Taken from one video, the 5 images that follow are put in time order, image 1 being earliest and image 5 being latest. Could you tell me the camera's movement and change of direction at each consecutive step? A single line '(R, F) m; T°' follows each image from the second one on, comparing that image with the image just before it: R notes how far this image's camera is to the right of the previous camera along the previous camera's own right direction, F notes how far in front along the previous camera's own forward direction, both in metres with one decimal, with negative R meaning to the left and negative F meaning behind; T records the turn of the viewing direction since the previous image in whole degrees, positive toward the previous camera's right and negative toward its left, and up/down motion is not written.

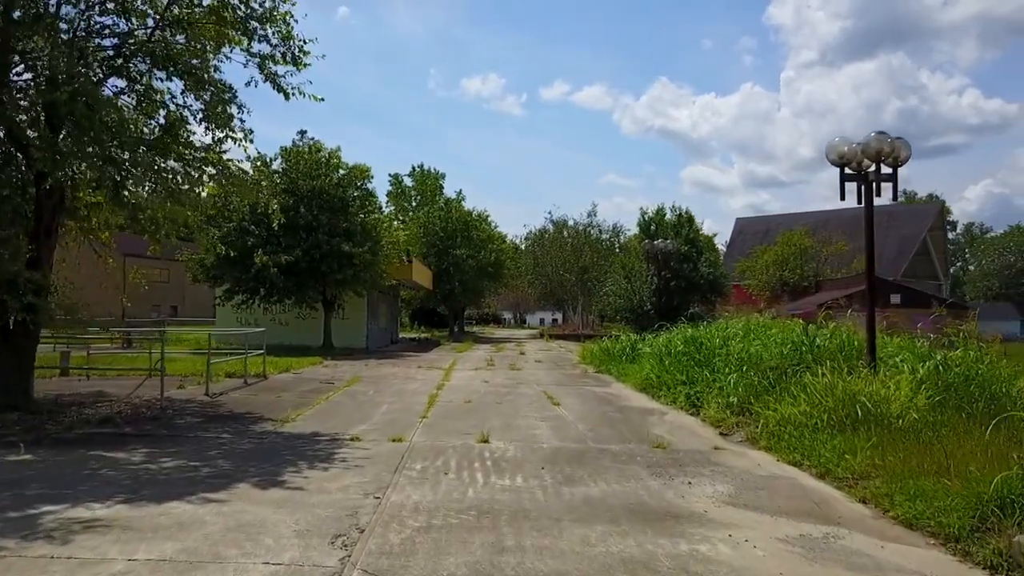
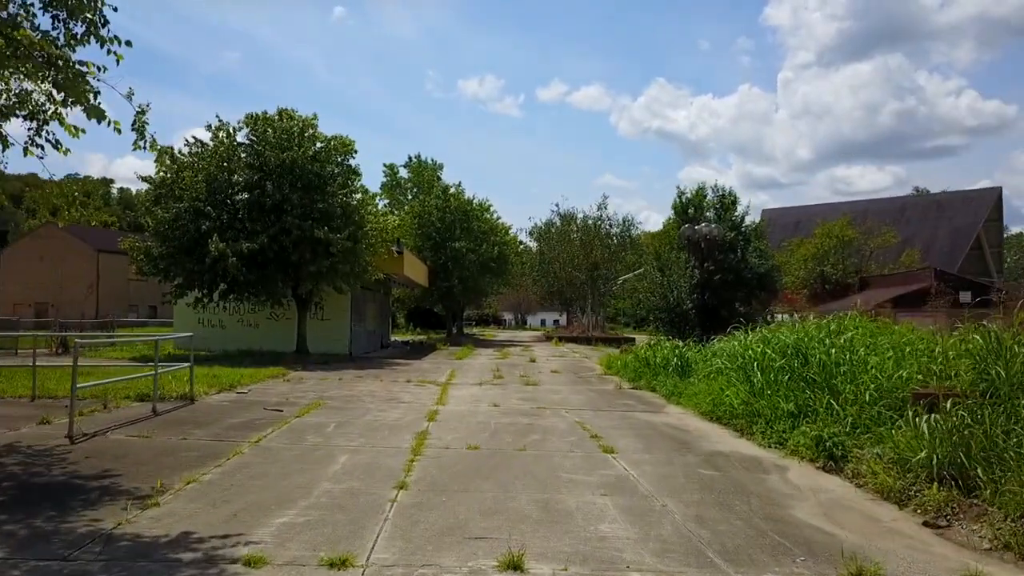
(-0.4, +4.9) m; 0°
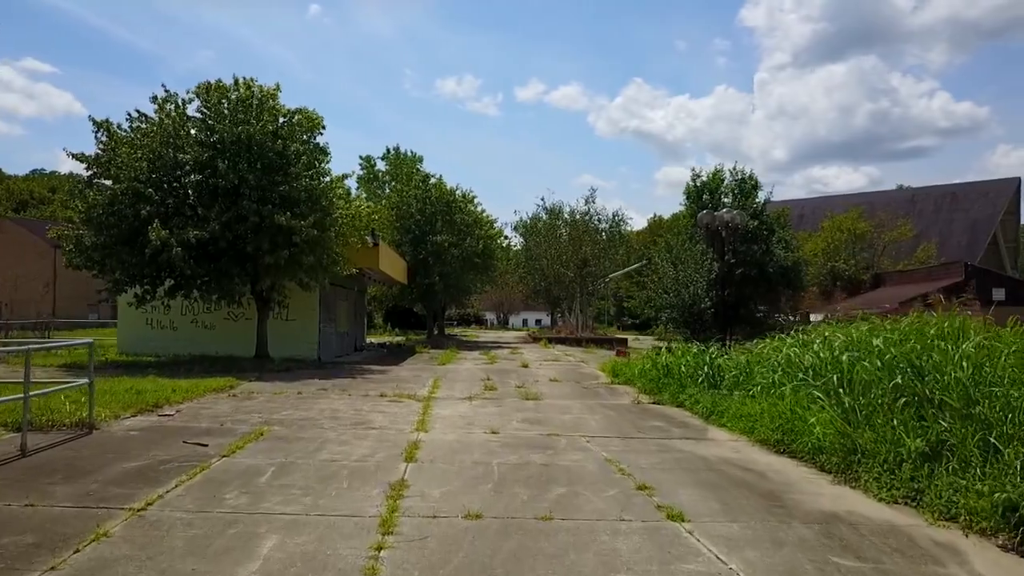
(-0.3, +3.1) m; +1°
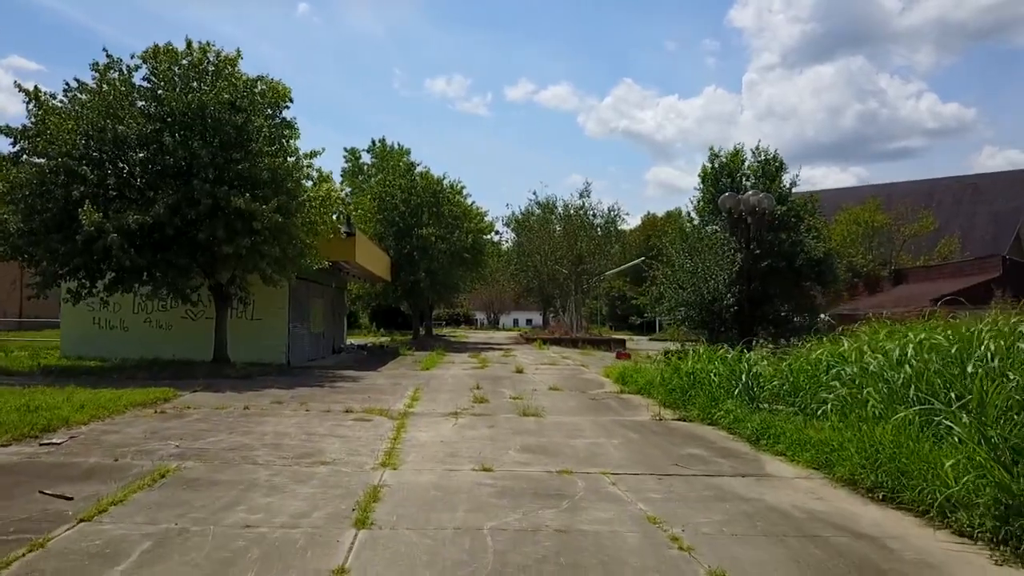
(-0.1, +2.7) m; +1°
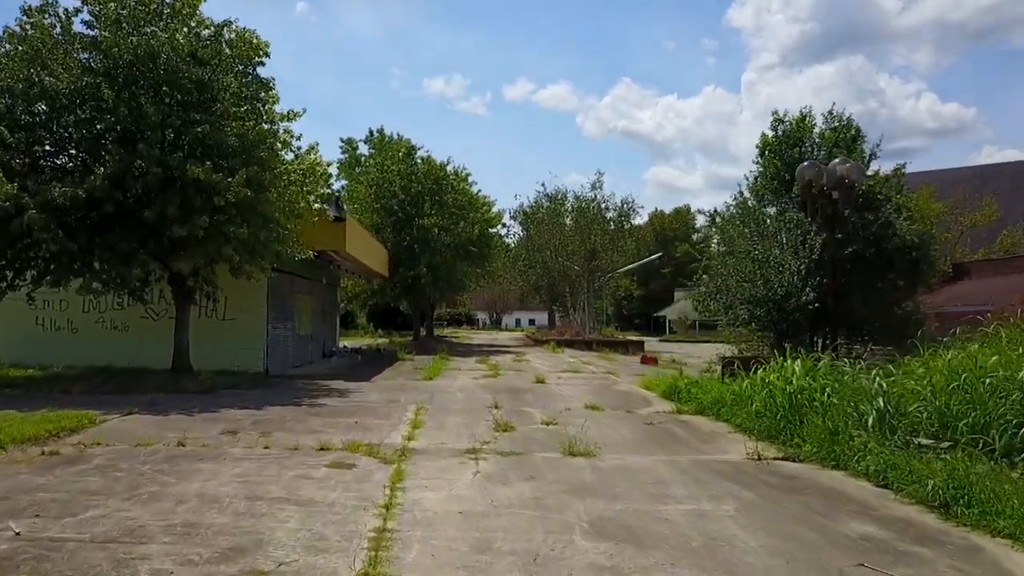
(-0.4, +3.4) m; 0°
